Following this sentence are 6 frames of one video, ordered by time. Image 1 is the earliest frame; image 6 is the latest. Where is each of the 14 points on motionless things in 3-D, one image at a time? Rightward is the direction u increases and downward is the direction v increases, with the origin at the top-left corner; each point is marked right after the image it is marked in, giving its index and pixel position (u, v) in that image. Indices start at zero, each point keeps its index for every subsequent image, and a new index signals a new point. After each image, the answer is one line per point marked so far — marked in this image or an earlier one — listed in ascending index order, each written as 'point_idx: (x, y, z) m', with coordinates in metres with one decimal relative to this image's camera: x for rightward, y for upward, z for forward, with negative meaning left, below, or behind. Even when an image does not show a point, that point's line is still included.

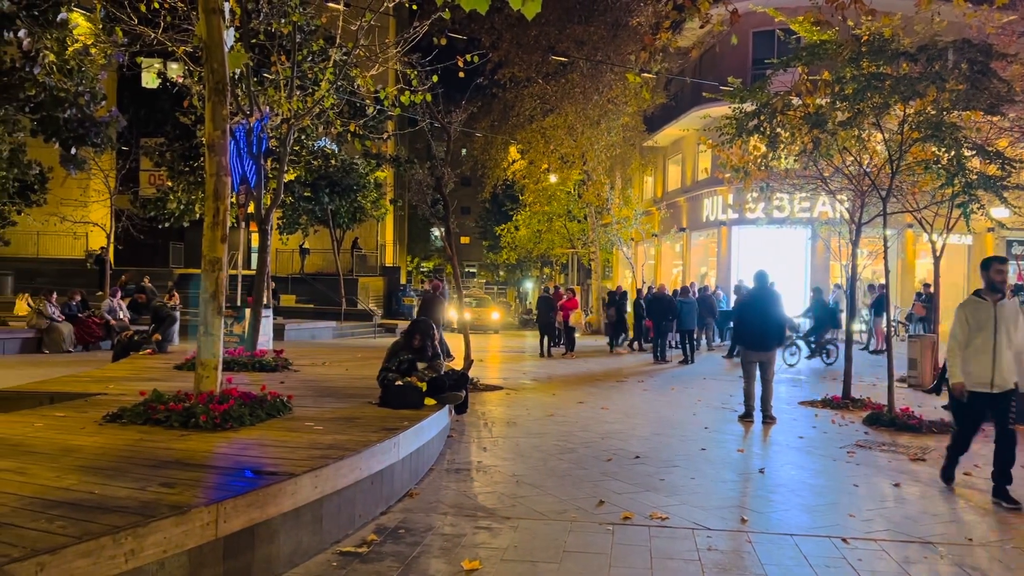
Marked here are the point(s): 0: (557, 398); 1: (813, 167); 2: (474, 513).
0: (+0.6, -1.5, +11.7) m
1: (+4.0, +1.6, +11.4) m
2: (-0.2, -1.4, +5.3) m
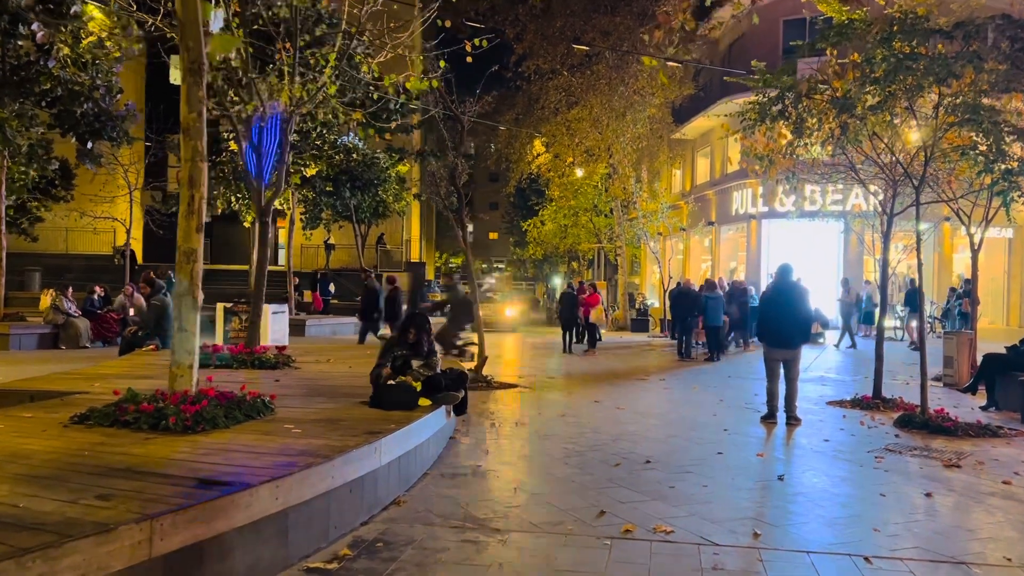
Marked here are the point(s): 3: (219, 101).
0: (+0.8, -1.4, +11.3) m
1: (+4.2, +1.7, +10.8) m
2: (-0.3, -1.4, +4.9) m
3: (-3.4, +2.2, +10.0) m
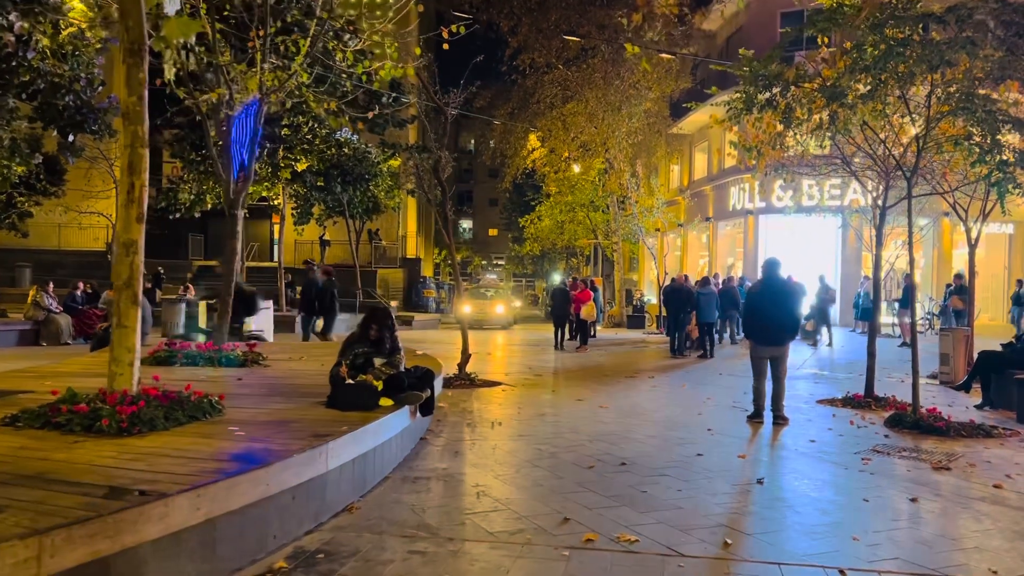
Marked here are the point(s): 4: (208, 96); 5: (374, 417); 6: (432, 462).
0: (+0.6, -1.4, +11.0) m
1: (+3.9, +1.7, +10.5) m
2: (-0.5, -1.3, +4.6) m
3: (-3.7, +2.2, +9.7) m
4: (-3.4, +2.1, +9.5) m
5: (-0.9, -0.9, +5.7) m
6: (-0.6, -1.3, +6.6) m
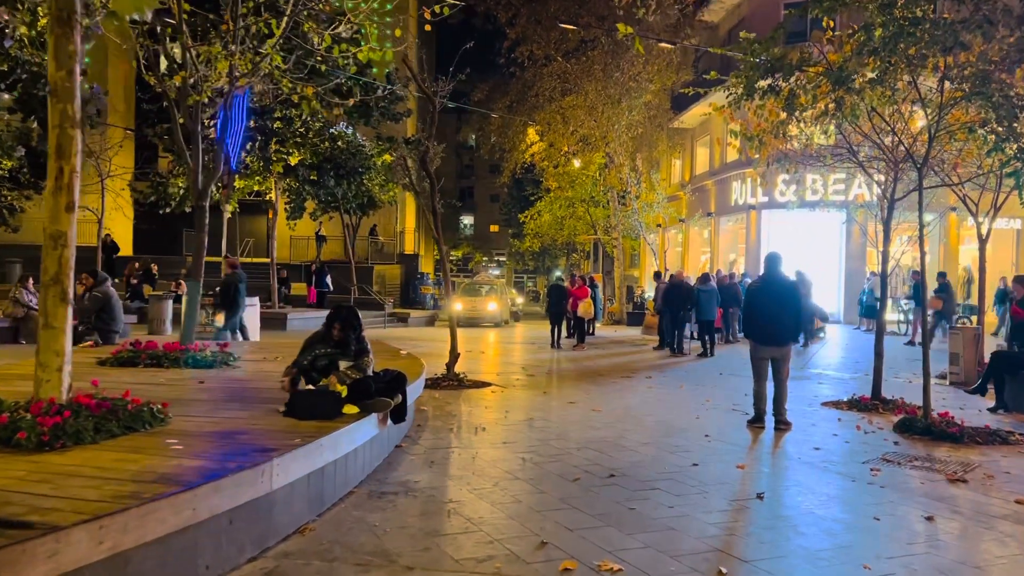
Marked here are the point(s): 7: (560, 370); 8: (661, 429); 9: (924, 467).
0: (+0.5, -1.3, +10.5) m
1: (+3.8, +1.8, +9.9) m
2: (-0.7, -1.3, +4.1) m
3: (-3.8, +2.3, +9.1) m
4: (-3.5, +2.2, +9.0) m
5: (-1.1, -0.8, +5.2) m
6: (-0.8, -1.3, +6.0) m
7: (+0.8, -1.4, +14.3) m
8: (+1.4, -1.3, +8.1) m
9: (+3.2, -1.4, +6.6) m
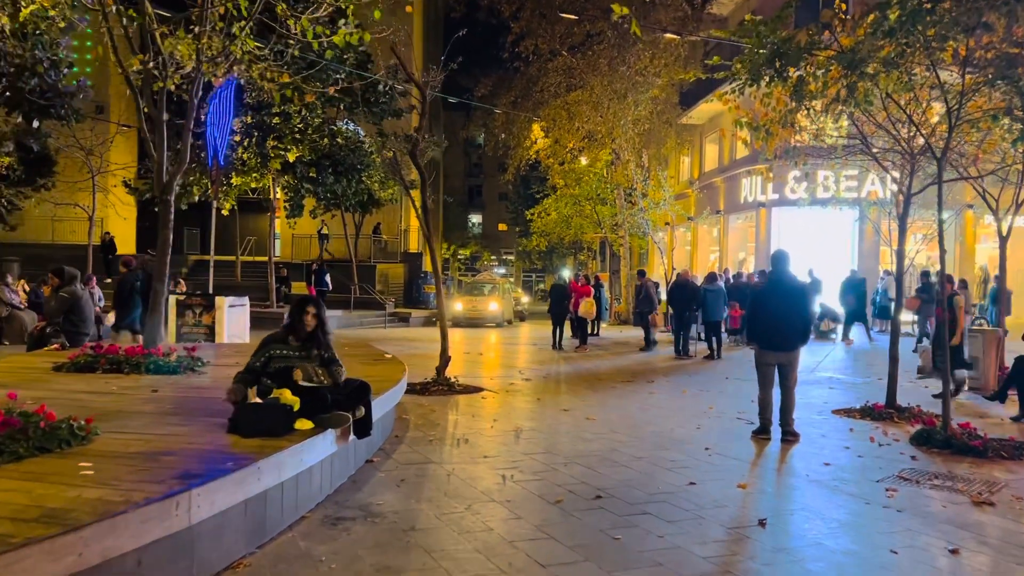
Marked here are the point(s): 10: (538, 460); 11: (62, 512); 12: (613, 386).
0: (+0.4, -1.3, +9.9) m
1: (+3.7, +1.8, +9.3) m
2: (-0.9, -1.3, +3.6) m
3: (-3.9, +2.3, +8.6) m
4: (-3.6, +2.2, +8.4) m
5: (-1.2, -0.8, +4.6) m
6: (-0.9, -1.3, +5.5) m
7: (+0.7, -1.4, +13.7) m
8: (+1.3, -1.3, +7.5) m
9: (+3.0, -1.4, +6.0) m
10: (+0.2, -1.3, +6.7) m
11: (-1.7, -0.8, +3.2) m
12: (+1.4, -1.3, +11.8) m
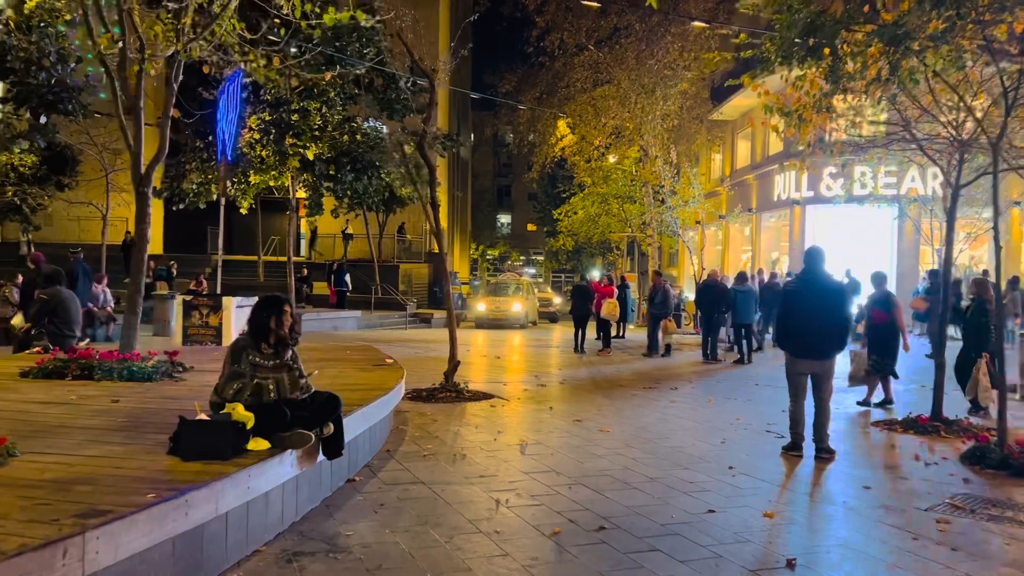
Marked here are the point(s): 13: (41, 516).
0: (+0.5, -1.3, +9.2) m
1: (+3.8, +1.8, +8.5) m
2: (-1.0, -1.3, +2.9) m
3: (-3.9, +2.3, +8.1) m
4: (-3.6, +2.2, +7.9) m
5: (-1.3, -0.8, +4.0) m
6: (-1.0, -1.3, +4.8) m
7: (+1.0, -1.4, +13.0) m
8: (+1.3, -1.3, +6.8) m
9: (+3.0, -1.4, +5.2) m
10: (+0.2, -1.3, +6.0) m
11: (-1.8, -0.8, +2.5) m
12: (+1.6, -1.3, +11.0) m
13: (-1.7, -0.8, +3.1) m
